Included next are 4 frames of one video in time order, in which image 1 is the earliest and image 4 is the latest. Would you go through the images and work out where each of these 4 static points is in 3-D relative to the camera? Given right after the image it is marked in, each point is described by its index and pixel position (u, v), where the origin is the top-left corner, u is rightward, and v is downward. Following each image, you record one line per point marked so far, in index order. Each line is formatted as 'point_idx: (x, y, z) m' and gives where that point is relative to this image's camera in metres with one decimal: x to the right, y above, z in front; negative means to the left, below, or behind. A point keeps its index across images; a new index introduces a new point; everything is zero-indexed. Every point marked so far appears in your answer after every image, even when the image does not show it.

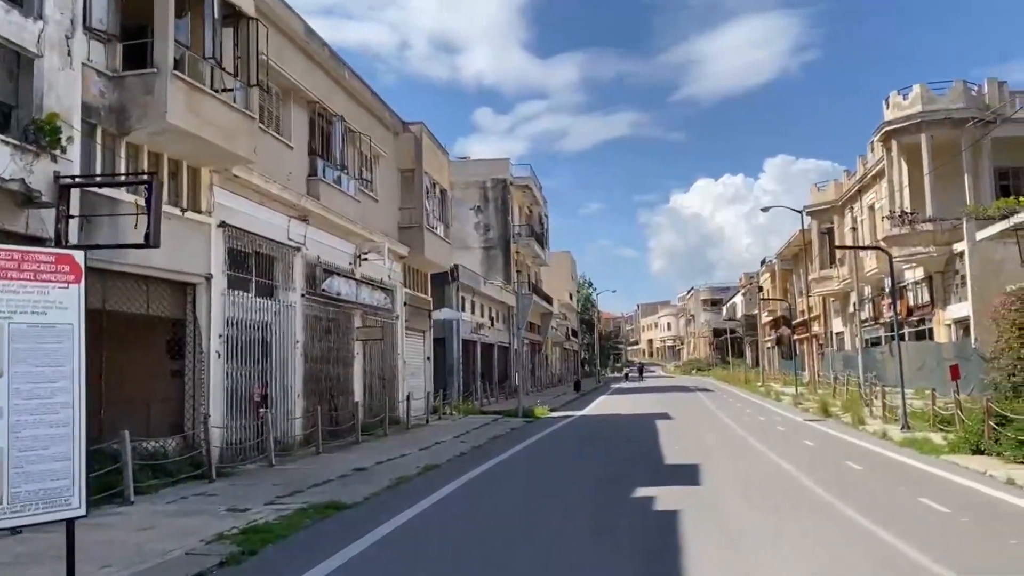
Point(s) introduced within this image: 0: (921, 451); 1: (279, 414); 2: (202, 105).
0: (+8.4, -3.4, +18.1) m
1: (-5.2, -2.8, +19.6) m
2: (-5.4, +3.2, +15.1) m
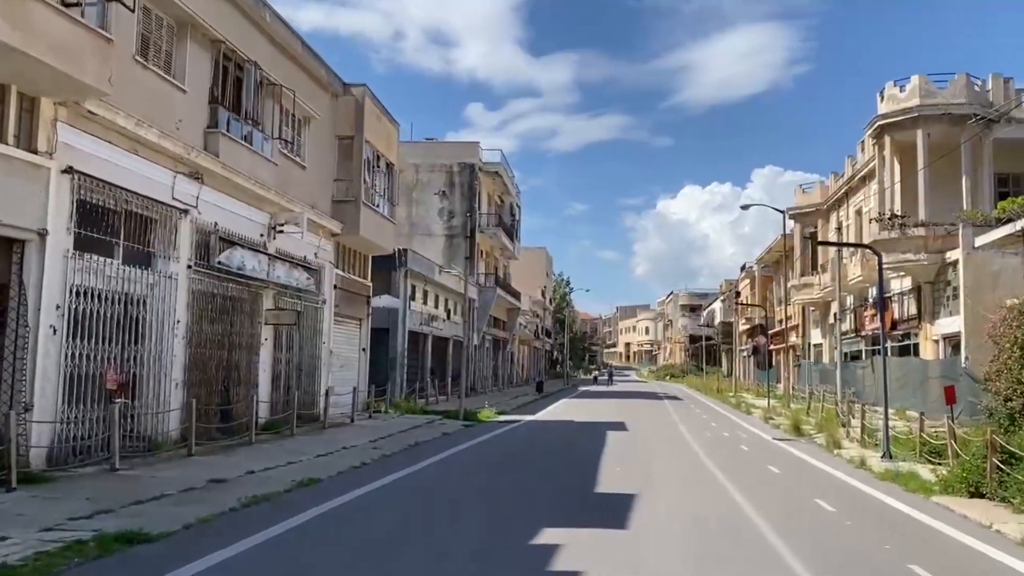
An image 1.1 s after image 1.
0: (+6.8, -3.4, +15.1) m
1: (-6.8, -2.2, +16.4) m
2: (-6.6, +3.8, +11.9) m
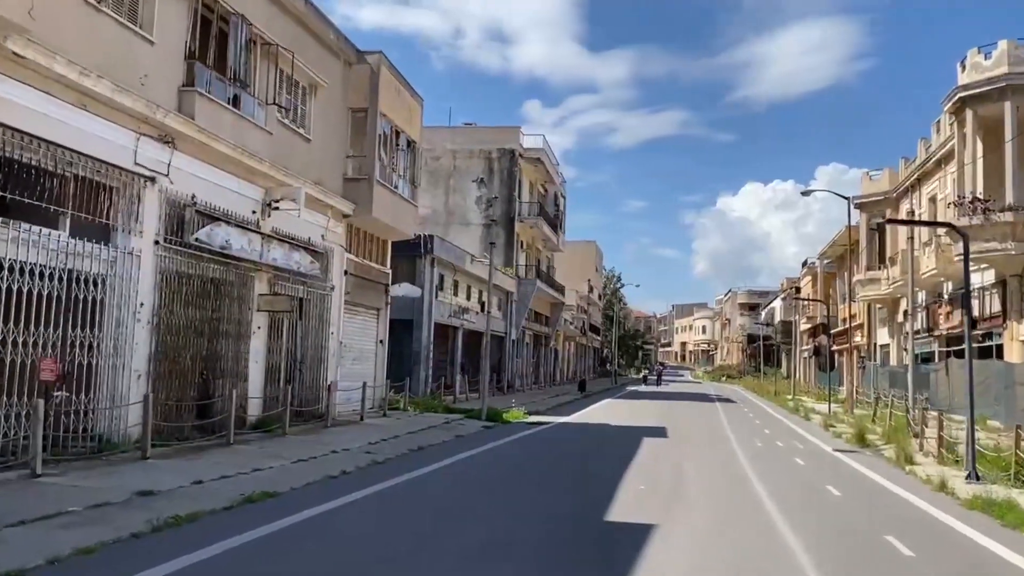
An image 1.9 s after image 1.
0: (+6.8, -3.2, +12.2) m
1: (-6.7, -1.8, +14.3) m
2: (-6.7, +4.1, +9.8) m
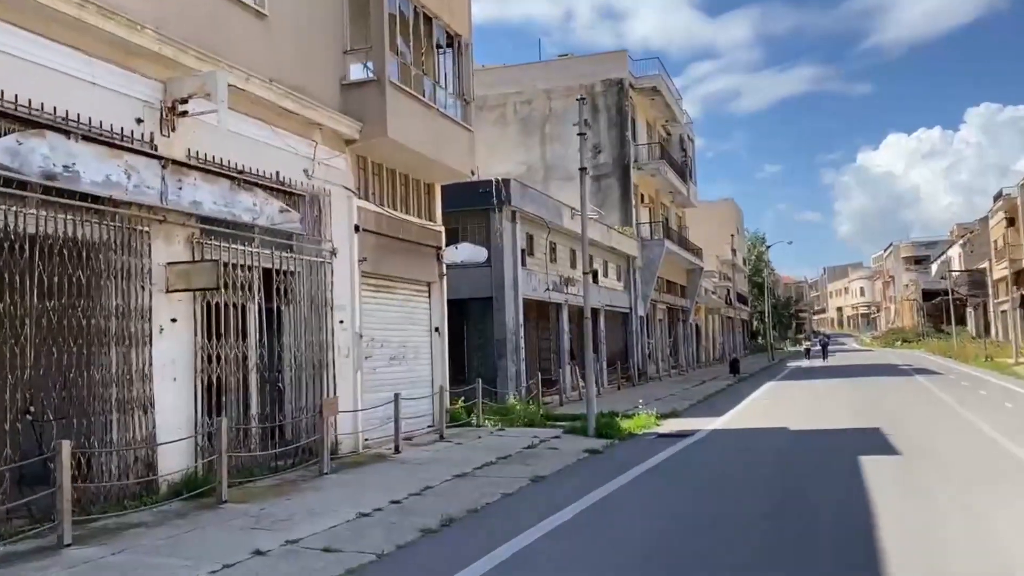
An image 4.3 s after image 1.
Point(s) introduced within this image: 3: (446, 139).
0: (+6.9, -1.8, +2.3) m
1: (-6.2, -1.6, +6.5) m
2: (-7.4, +4.2, +2.0) m
3: (-1.4, +3.1, +17.9) m
